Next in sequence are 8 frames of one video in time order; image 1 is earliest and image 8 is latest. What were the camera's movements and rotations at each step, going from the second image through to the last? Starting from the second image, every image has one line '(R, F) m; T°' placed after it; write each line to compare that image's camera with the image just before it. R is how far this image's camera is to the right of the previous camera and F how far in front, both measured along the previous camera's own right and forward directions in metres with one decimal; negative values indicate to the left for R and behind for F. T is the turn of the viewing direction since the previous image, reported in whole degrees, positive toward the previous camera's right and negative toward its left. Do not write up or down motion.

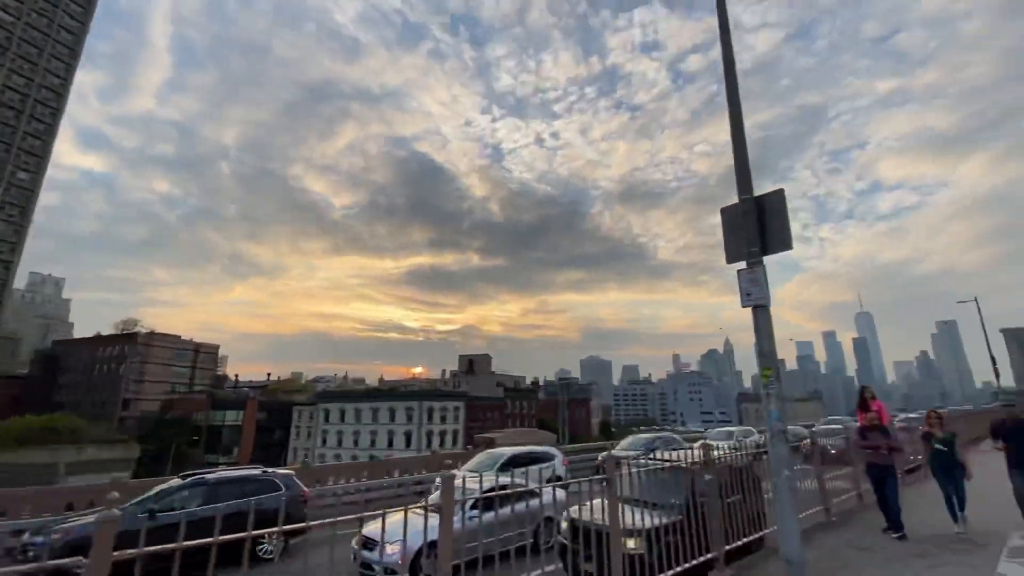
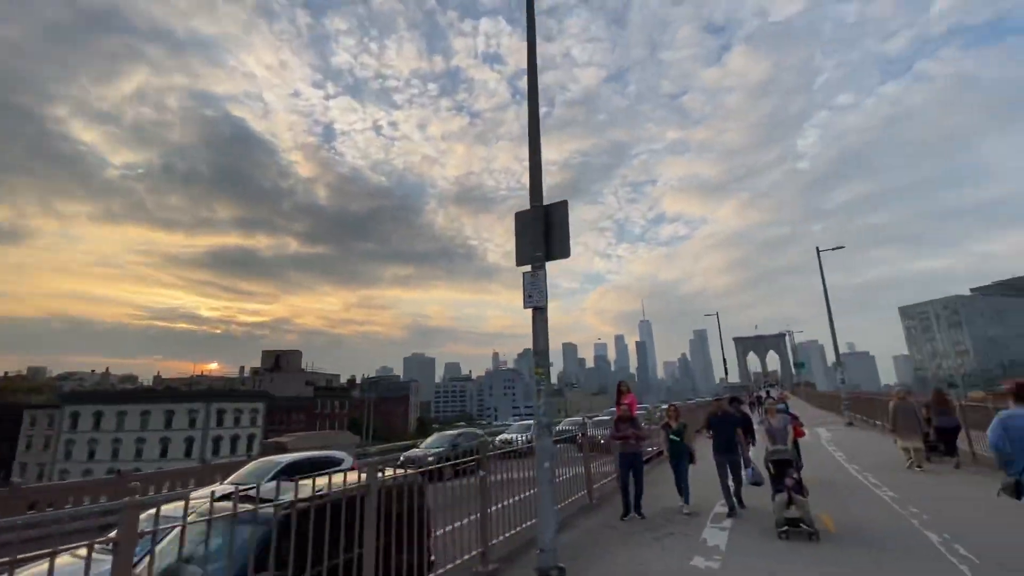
(+0.6, +0.2) m; +20°
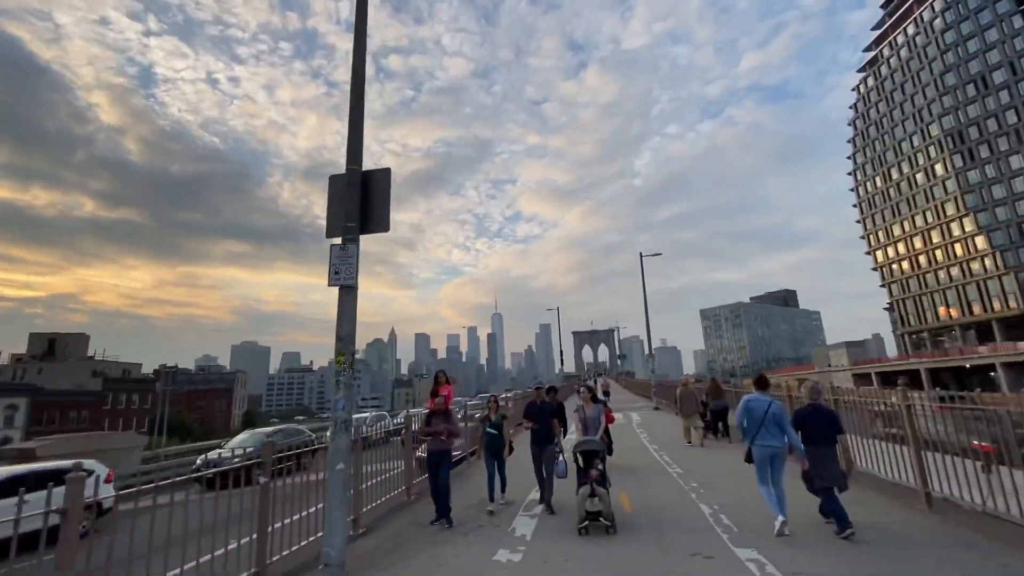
(+0.5, +0.5) m; +17°
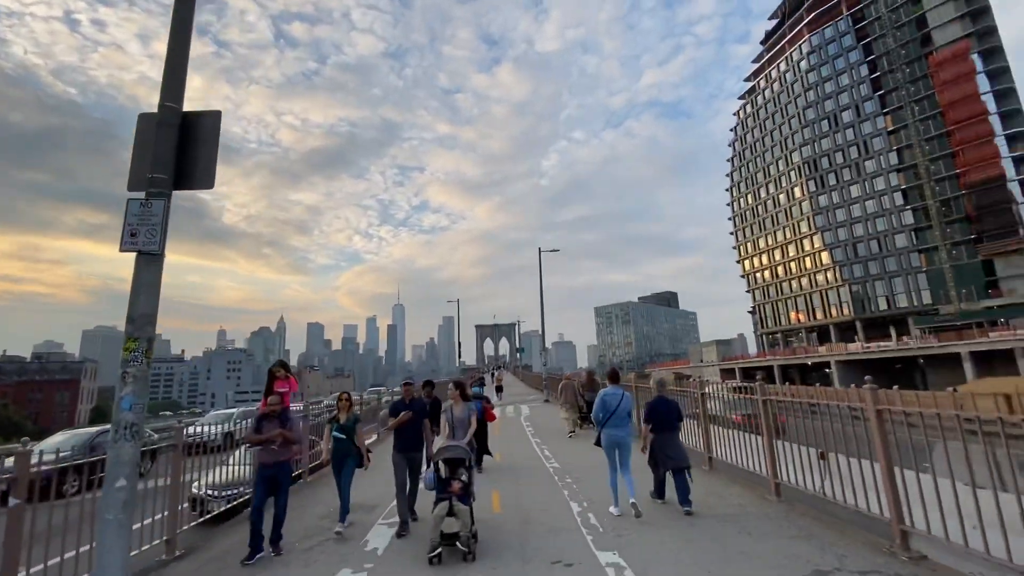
(+0.5, +0.6) m; +11°
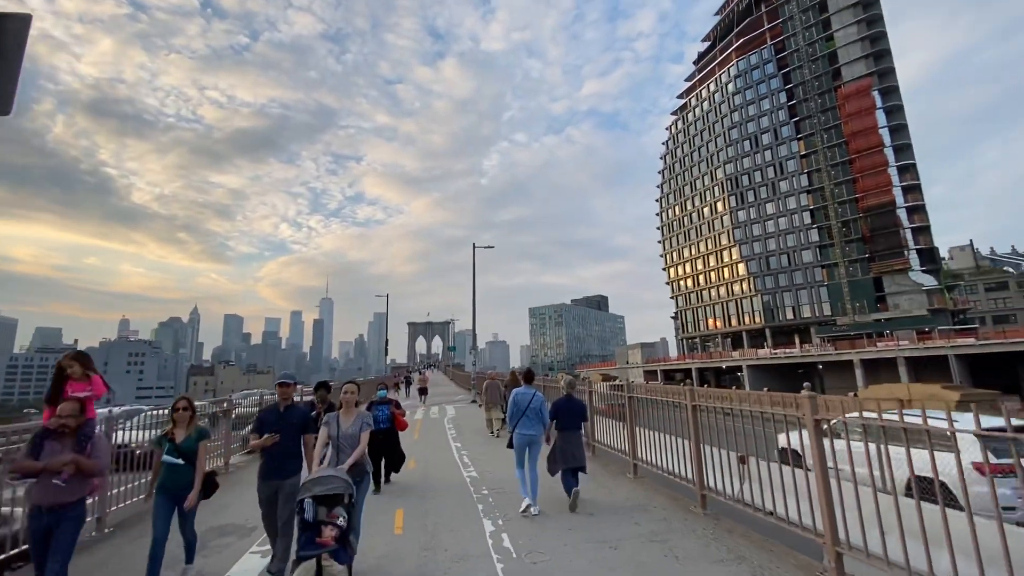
(+0.3, +0.8) m; +8°
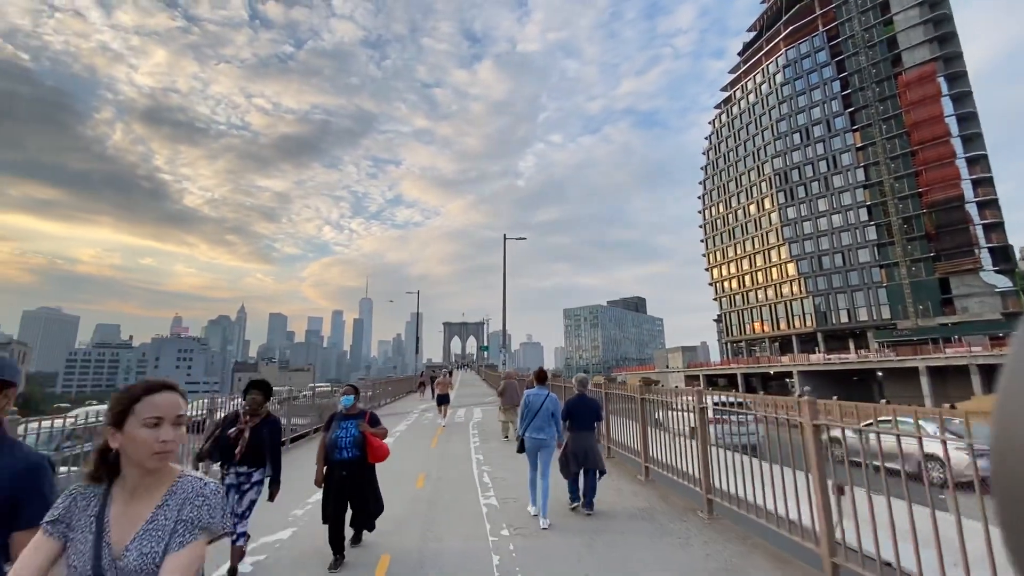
(0.0, +1.9) m; -4°
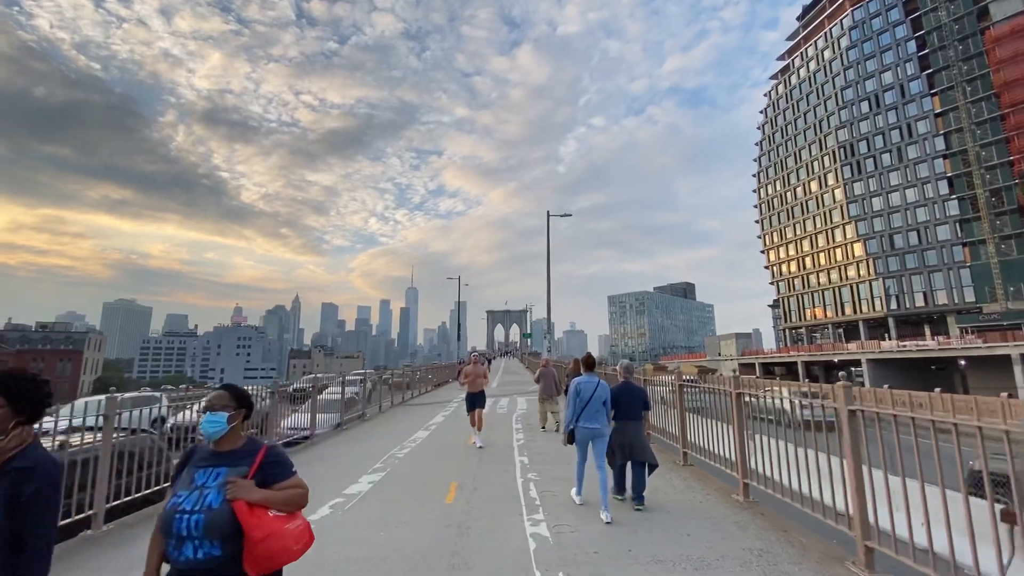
(-0.1, +1.6) m; -5°
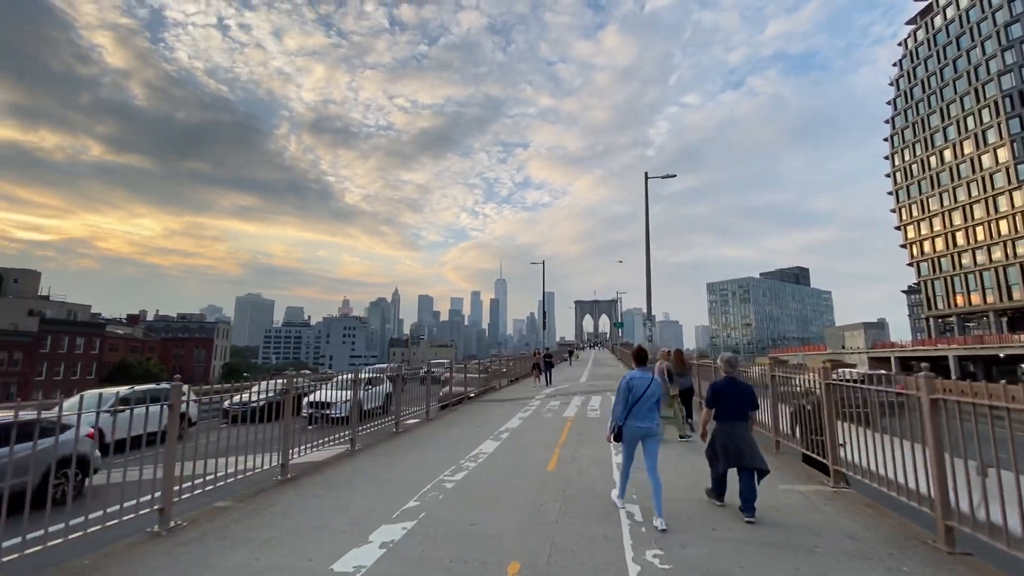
(-0.1, +2.9) m; -11°
